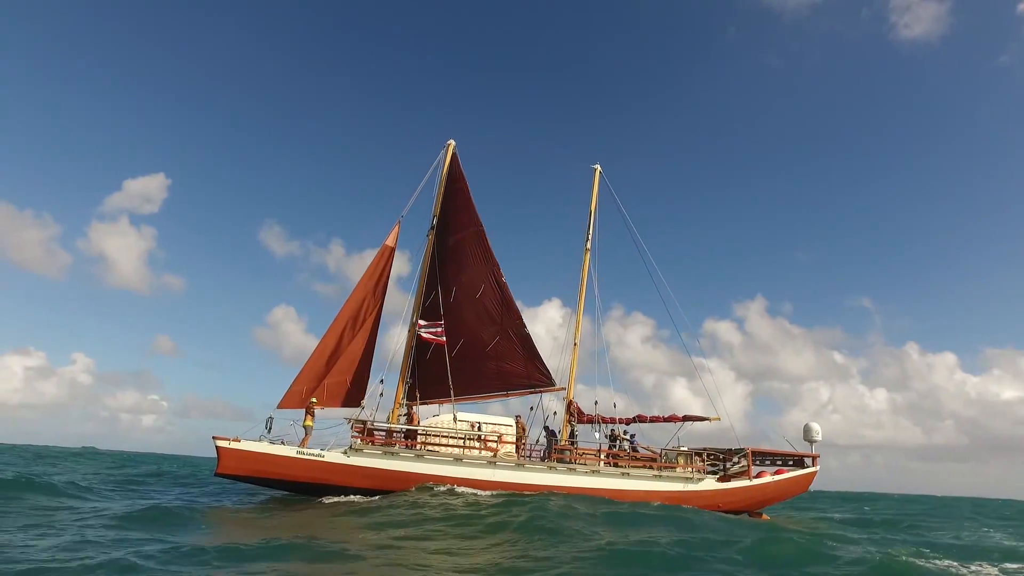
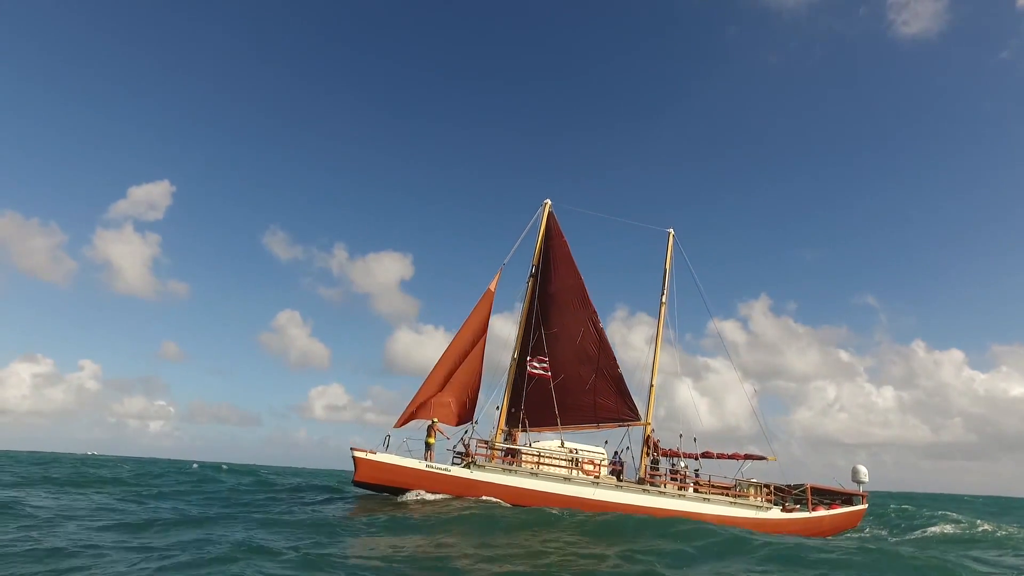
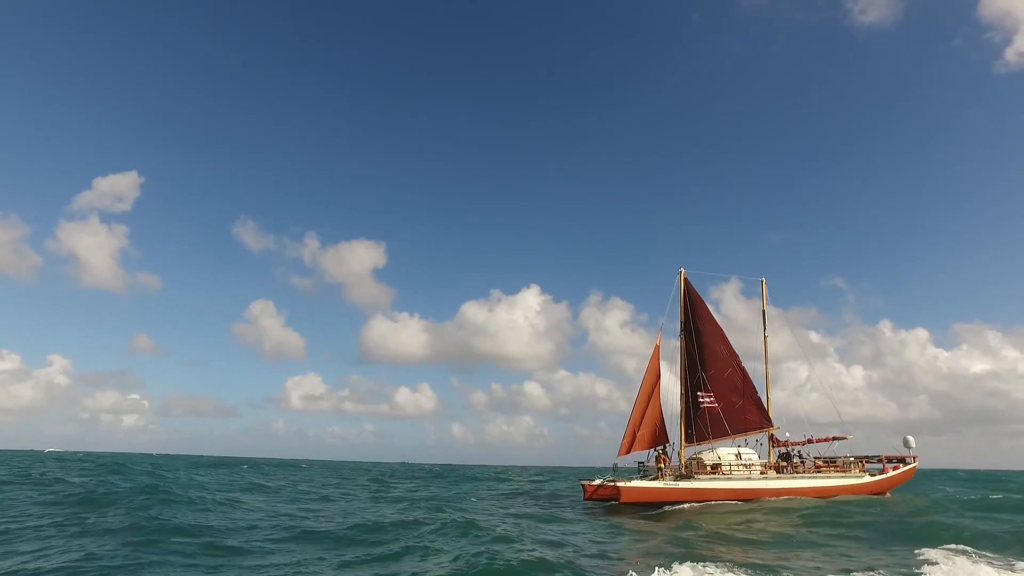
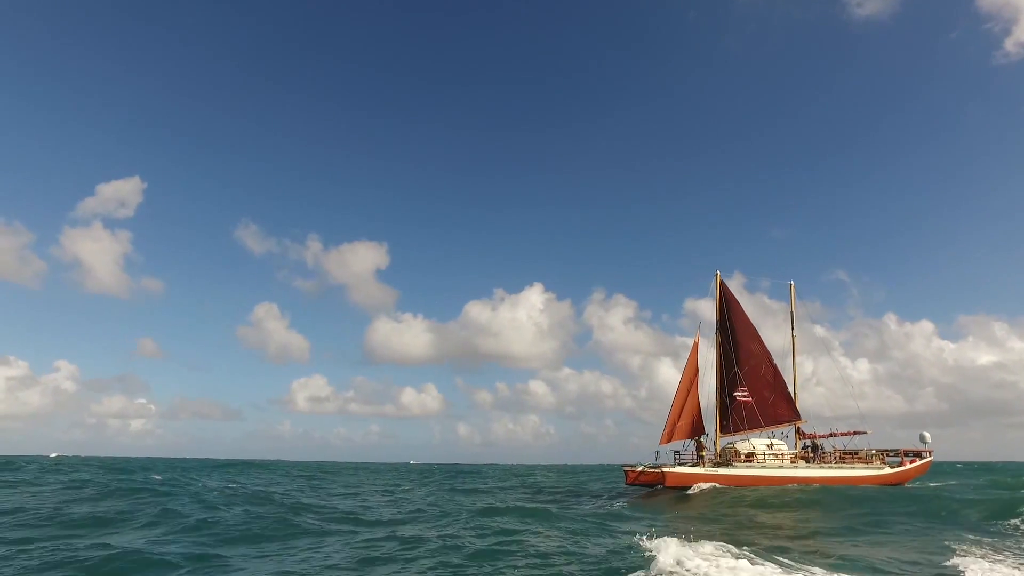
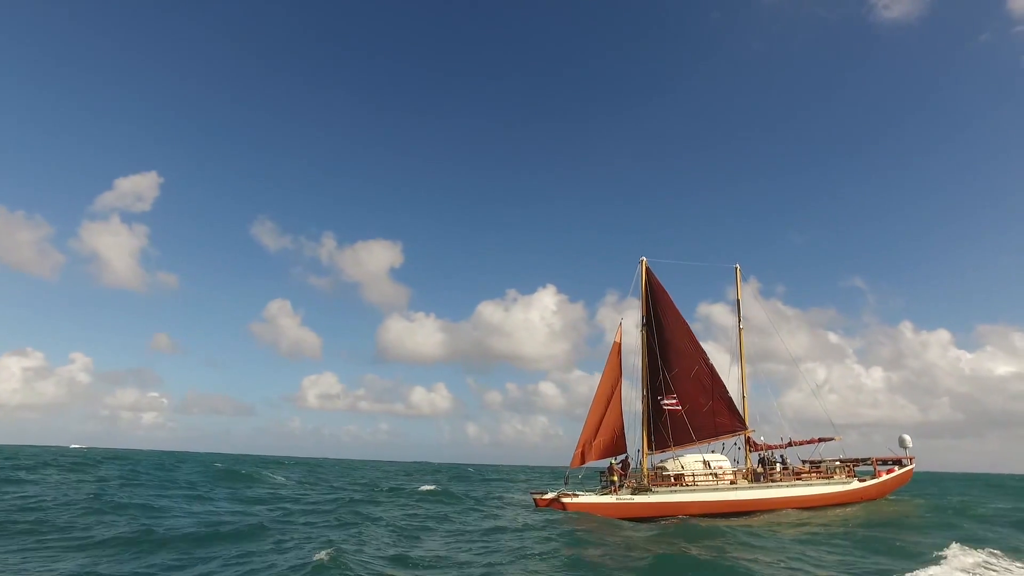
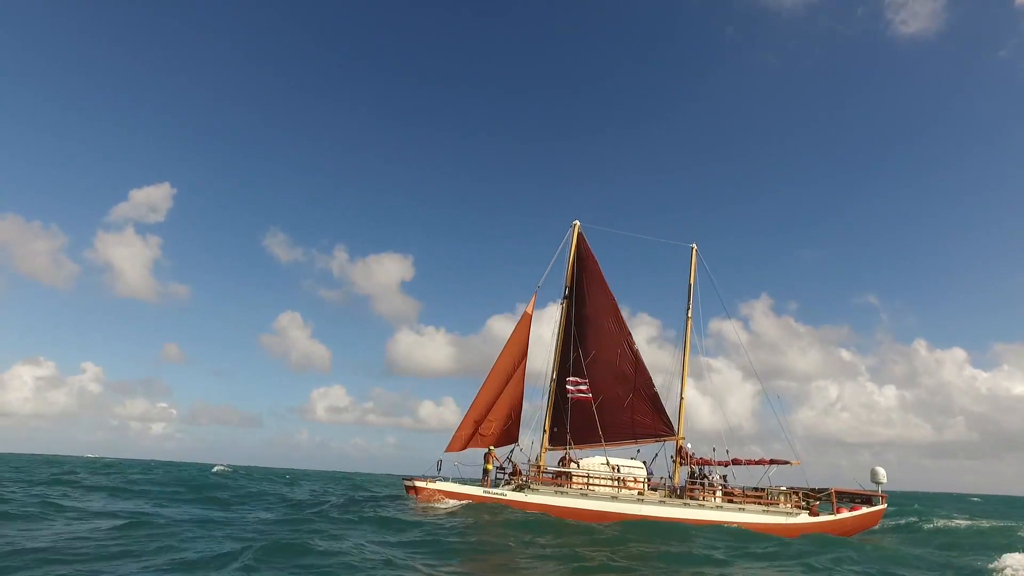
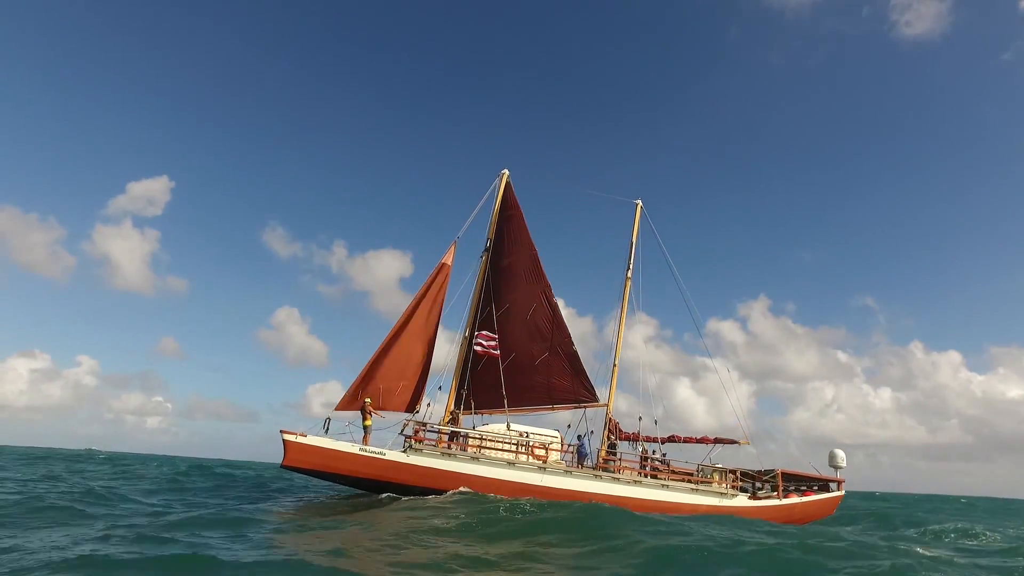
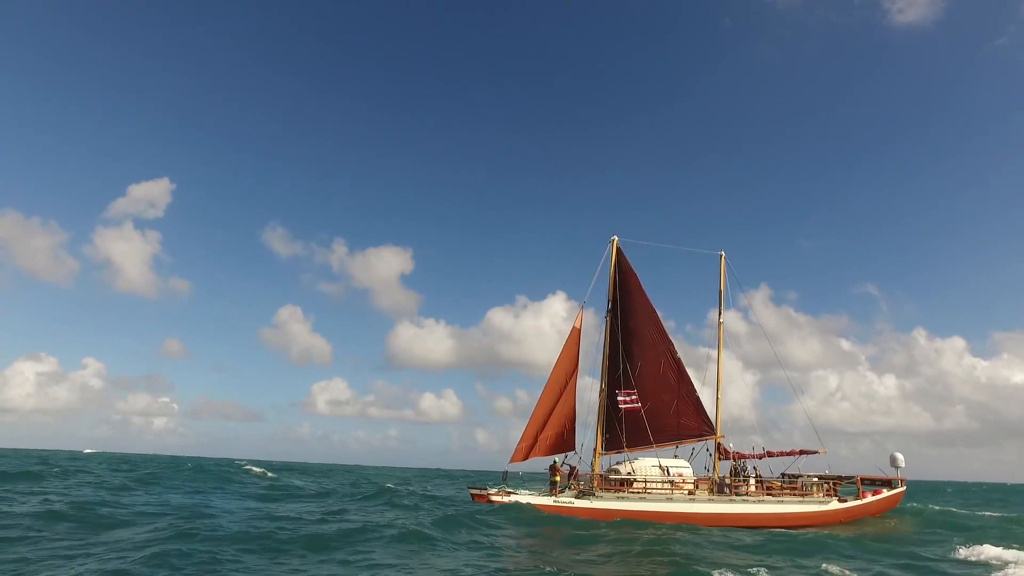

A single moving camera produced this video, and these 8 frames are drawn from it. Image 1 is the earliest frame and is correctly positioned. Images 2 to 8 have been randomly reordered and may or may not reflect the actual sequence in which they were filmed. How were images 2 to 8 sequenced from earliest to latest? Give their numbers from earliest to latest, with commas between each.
7, 2, 6, 8, 5, 3, 4
